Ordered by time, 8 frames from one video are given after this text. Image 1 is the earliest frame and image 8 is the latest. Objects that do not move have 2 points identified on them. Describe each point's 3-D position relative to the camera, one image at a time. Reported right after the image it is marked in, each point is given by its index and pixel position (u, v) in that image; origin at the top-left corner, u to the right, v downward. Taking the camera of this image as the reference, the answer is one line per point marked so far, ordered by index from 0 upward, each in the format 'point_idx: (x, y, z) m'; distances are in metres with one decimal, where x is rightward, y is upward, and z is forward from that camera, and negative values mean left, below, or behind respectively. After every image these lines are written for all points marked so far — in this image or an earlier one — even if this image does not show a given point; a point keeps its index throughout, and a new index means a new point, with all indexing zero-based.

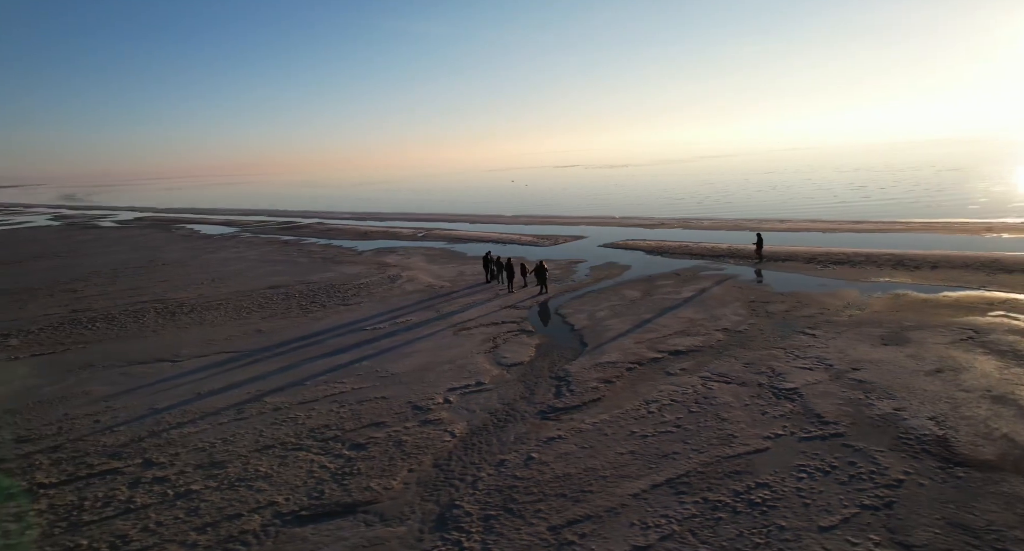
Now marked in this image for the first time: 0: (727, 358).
0: (+4.4, -1.8, +9.8) m
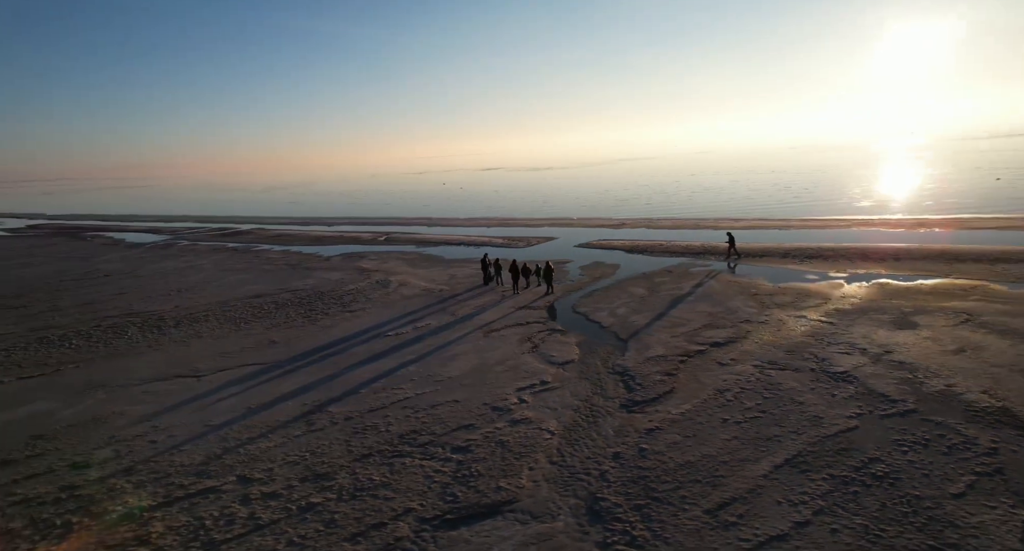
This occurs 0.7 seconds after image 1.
0: (+5.5, -1.7, +10.3) m
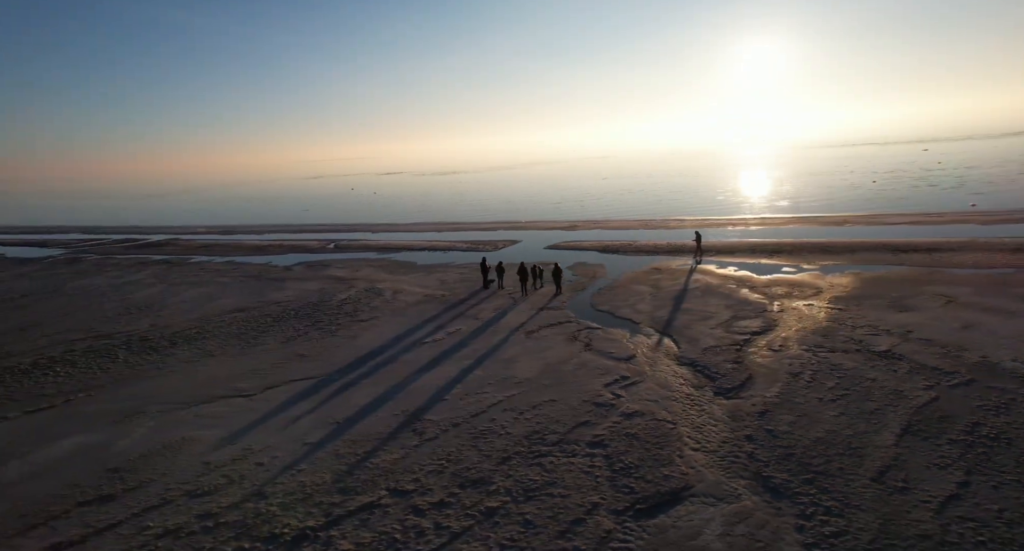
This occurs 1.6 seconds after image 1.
0: (+6.8, -1.5, +11.3) m
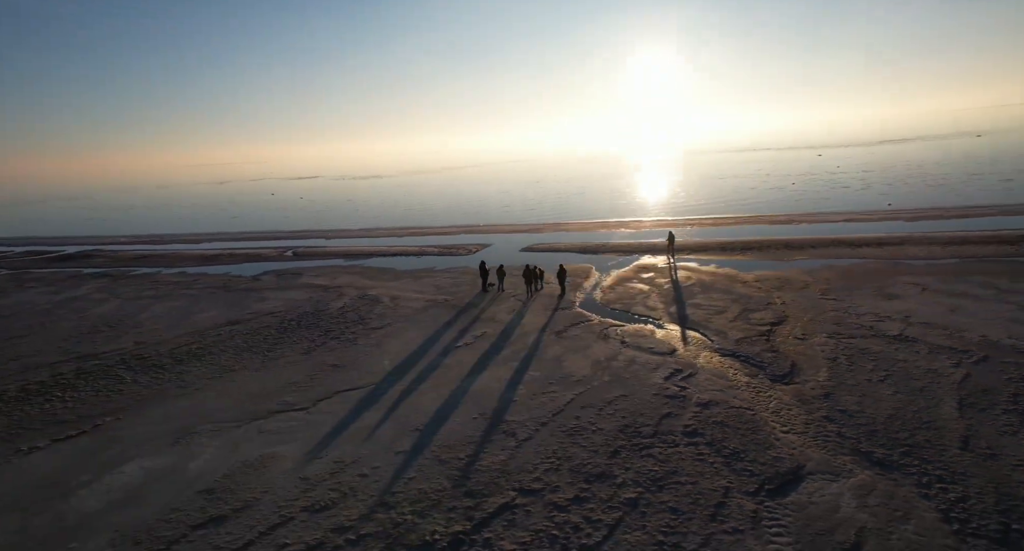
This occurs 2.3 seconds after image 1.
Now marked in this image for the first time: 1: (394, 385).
0: (+7.8, -1.3, +12.2) m
1: (-2.4, -2.2, +9.9) m
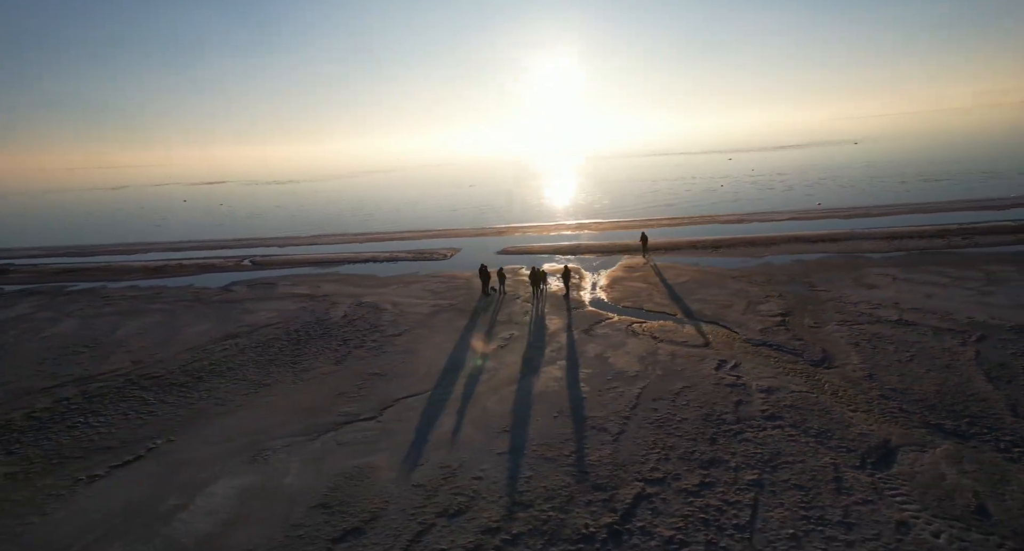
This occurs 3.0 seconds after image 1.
0: (+8.6, -1.1, +13.3) m
1: (-1.2, -2.3, +9.9) m
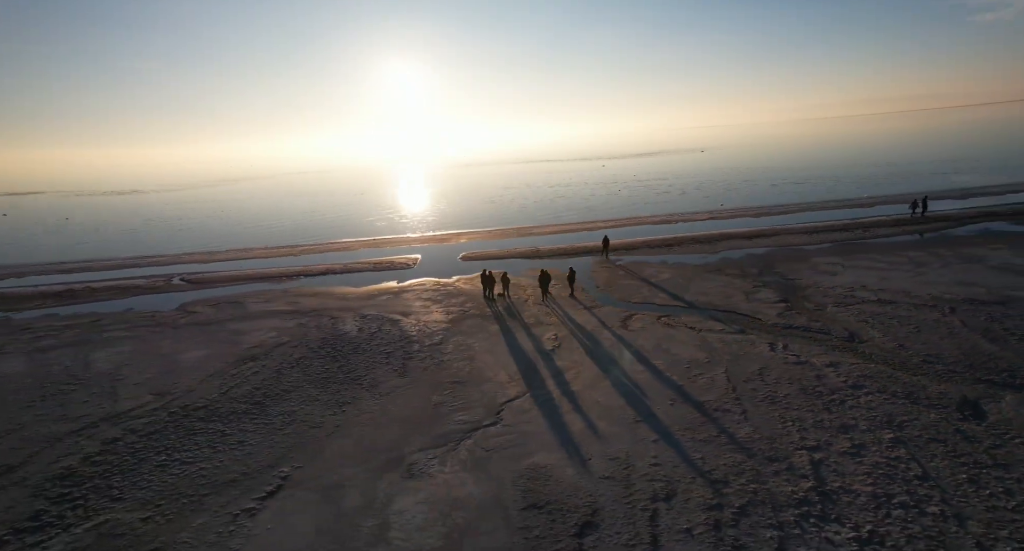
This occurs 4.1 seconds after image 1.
0: (+9.7, -0.8, +15.2) m
1: (+0.7, -2.4, +10.1) m
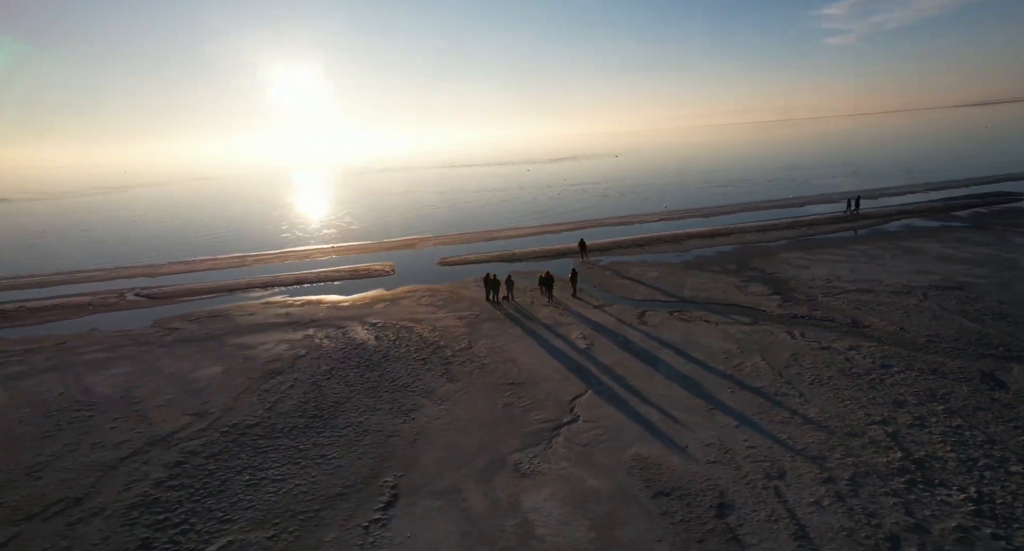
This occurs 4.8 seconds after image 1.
0: (+10.3, -0.6, +16.5) m
1: (+2.0, -2.4, +10.5) m
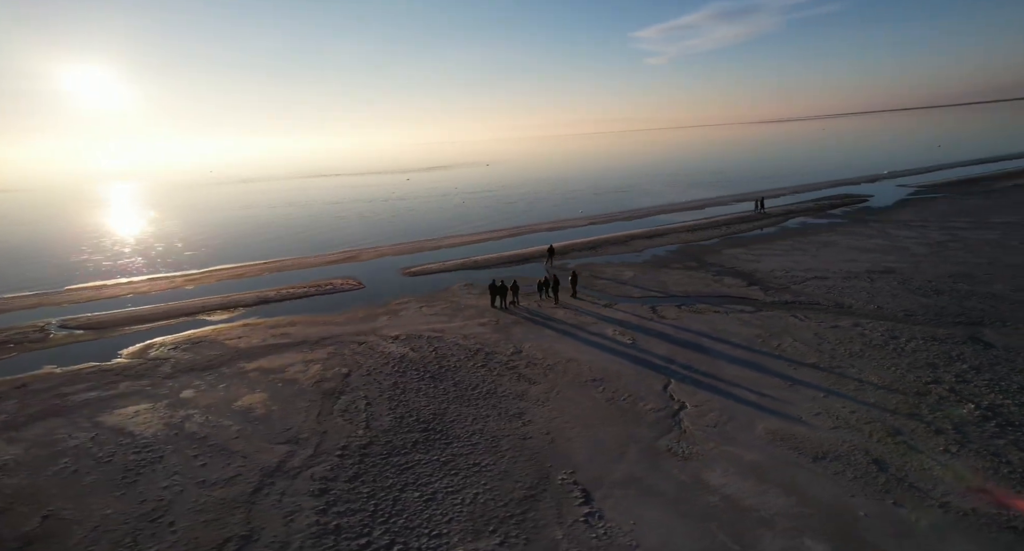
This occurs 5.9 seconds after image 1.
0: (+11.0, -0.3, +19.1) m
1: (+4.1, -2.4, +11.6) m
